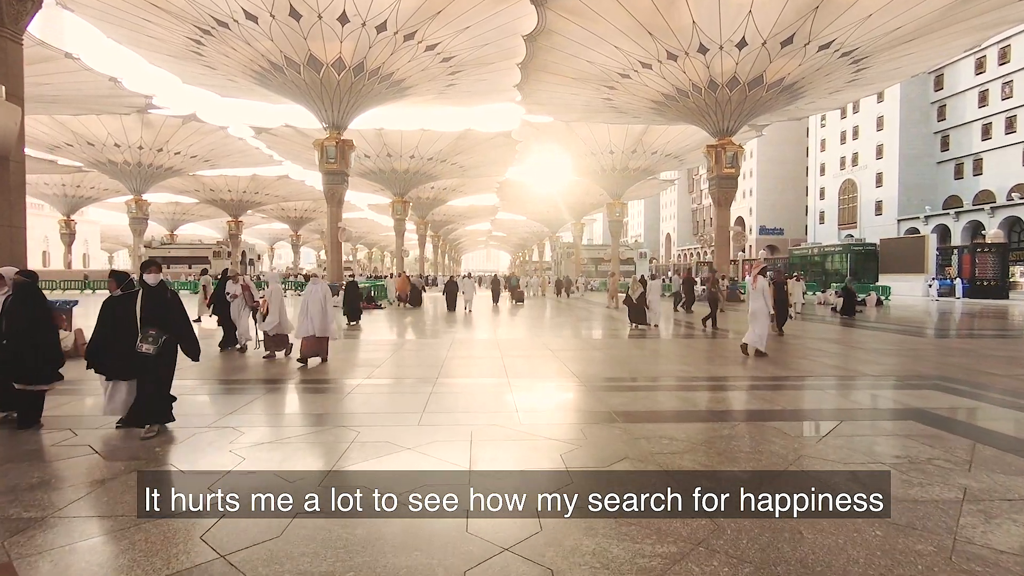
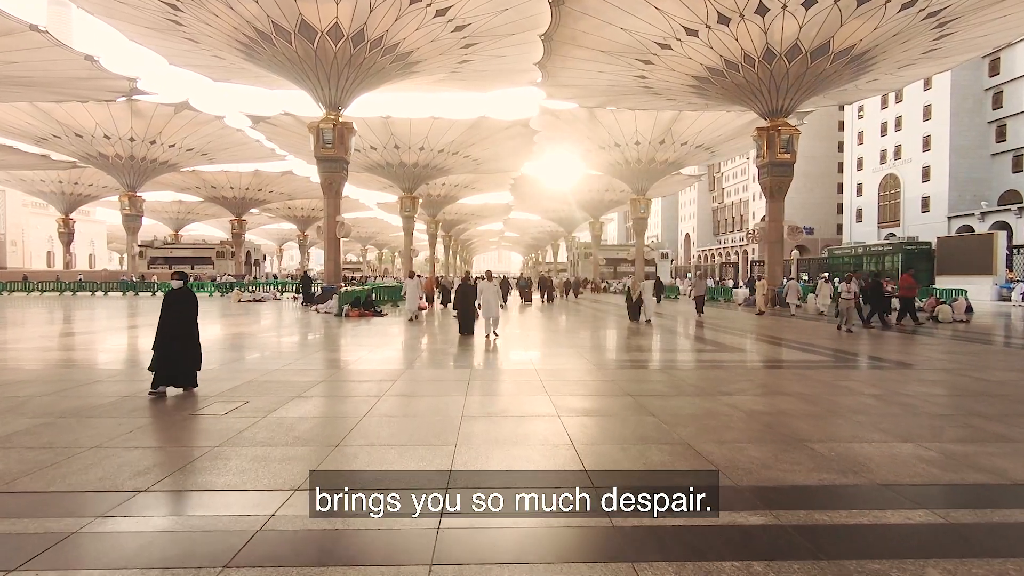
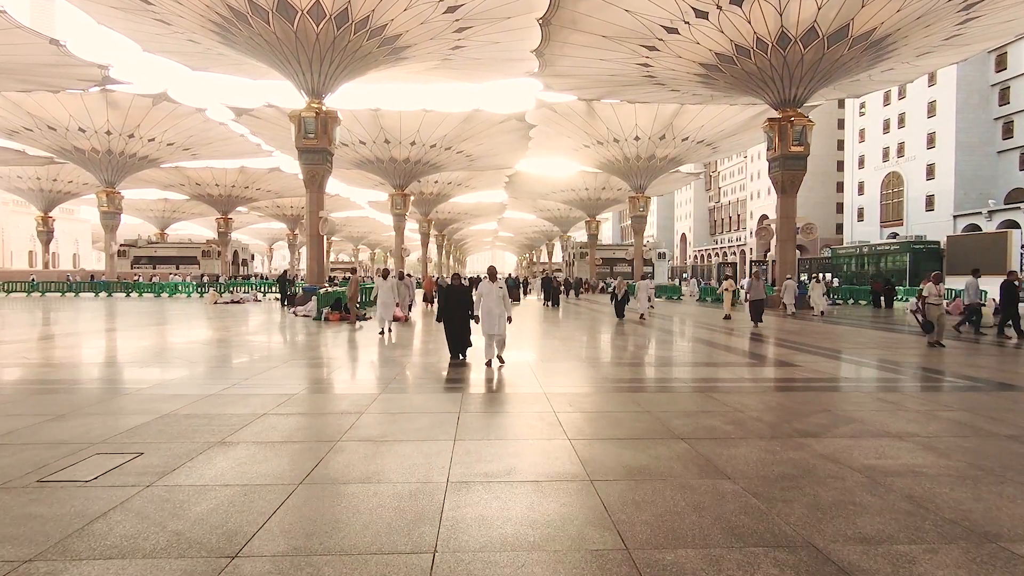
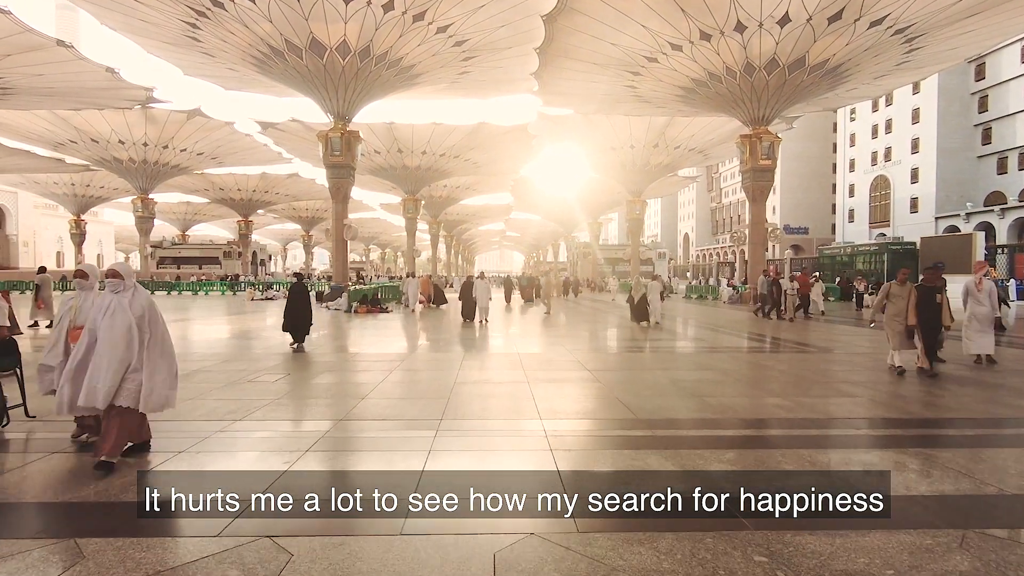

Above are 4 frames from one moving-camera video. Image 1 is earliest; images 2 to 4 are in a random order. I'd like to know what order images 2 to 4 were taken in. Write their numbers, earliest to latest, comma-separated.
4, 2, 3
